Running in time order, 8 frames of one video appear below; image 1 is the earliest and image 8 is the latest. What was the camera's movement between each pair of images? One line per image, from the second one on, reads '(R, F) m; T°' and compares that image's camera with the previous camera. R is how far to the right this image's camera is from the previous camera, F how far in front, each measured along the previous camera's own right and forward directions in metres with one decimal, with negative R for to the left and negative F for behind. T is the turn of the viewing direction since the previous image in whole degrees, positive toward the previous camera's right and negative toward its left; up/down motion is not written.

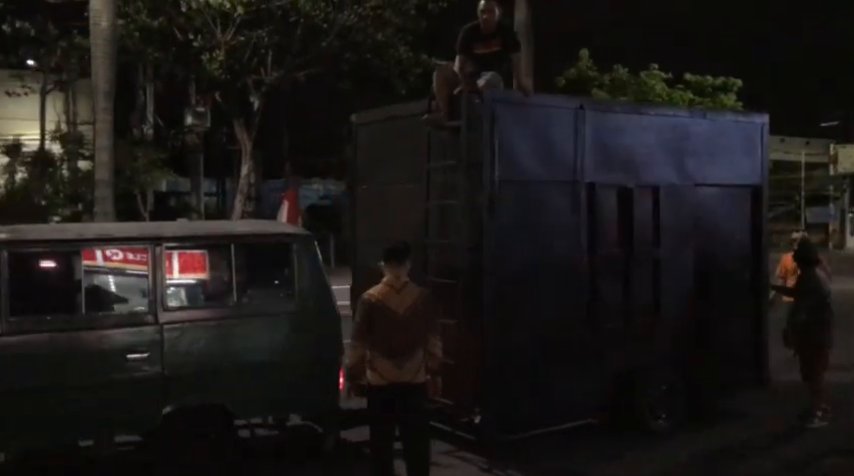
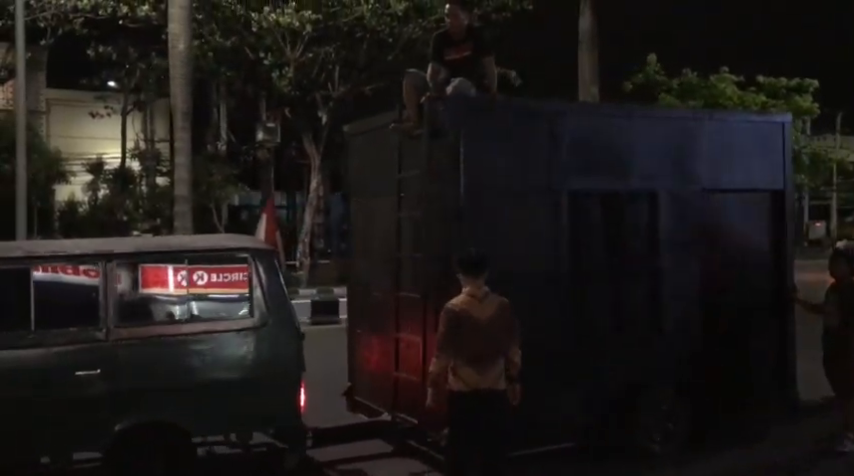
(+0.8, +0.2) m; -6°
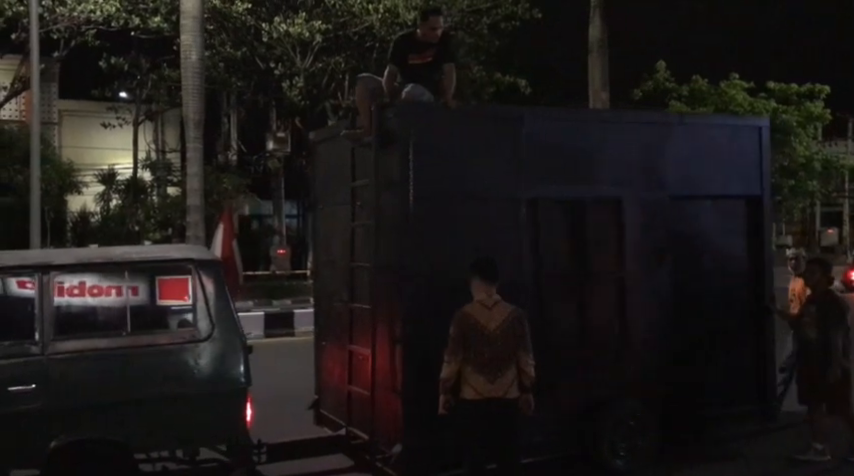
(+0.4, +0.2) m; -1°
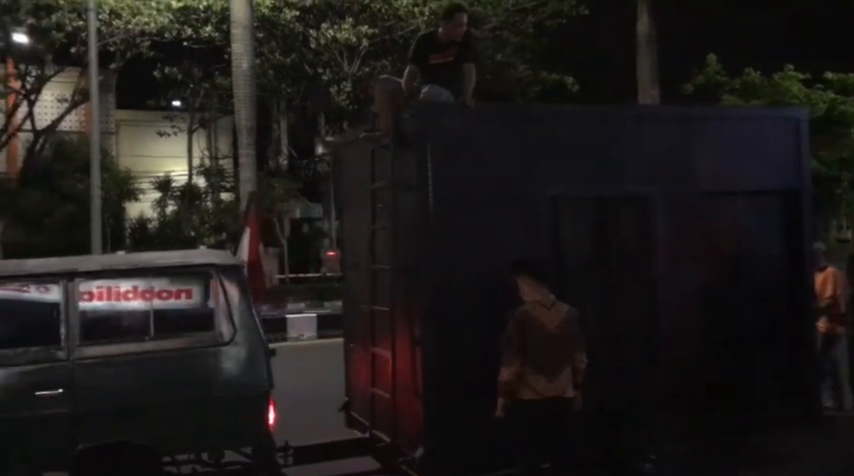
(+0.2, 0.0) m; -4°
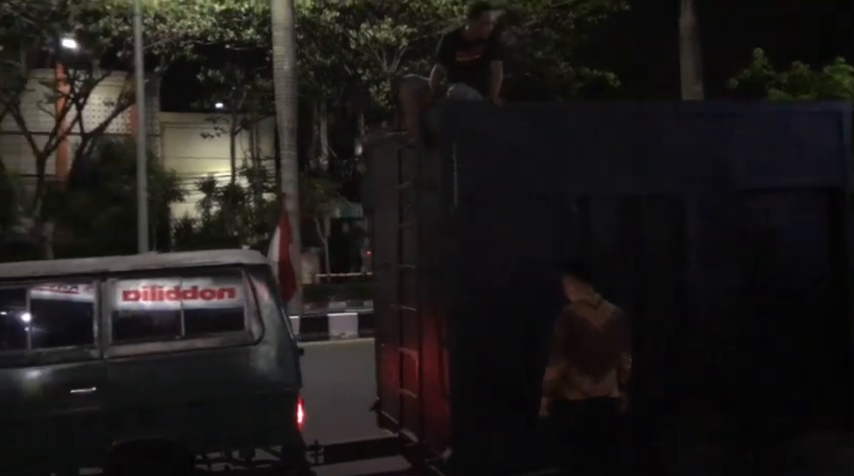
(+0.1, 0.0) m; -3°
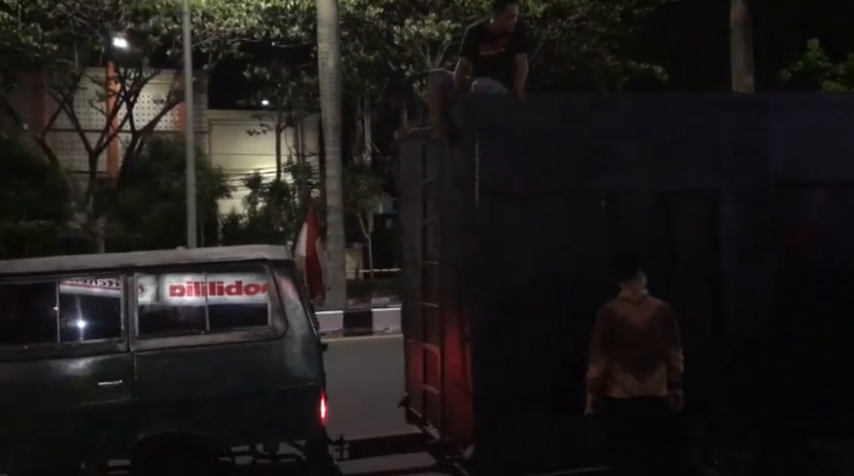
(+0.2, 0.0) m; -3°
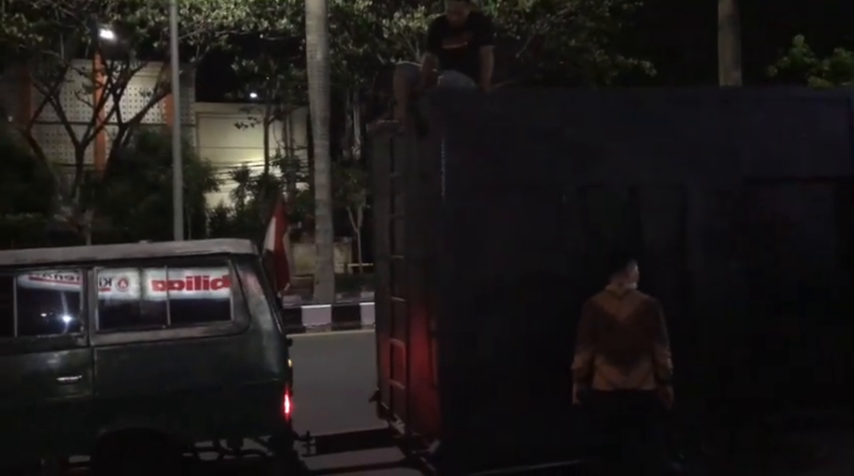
(+0.2, +0.1) m; +1°
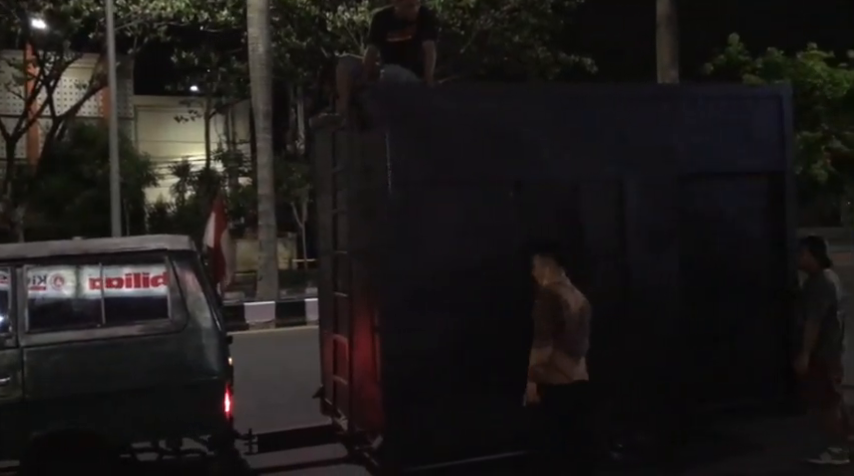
(0.0, 0.0) m; +3°
